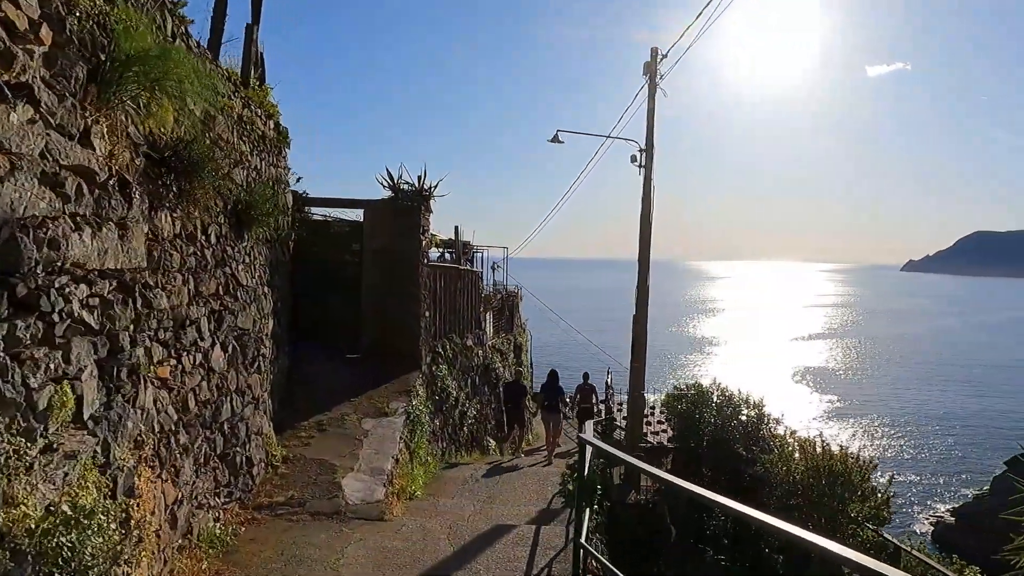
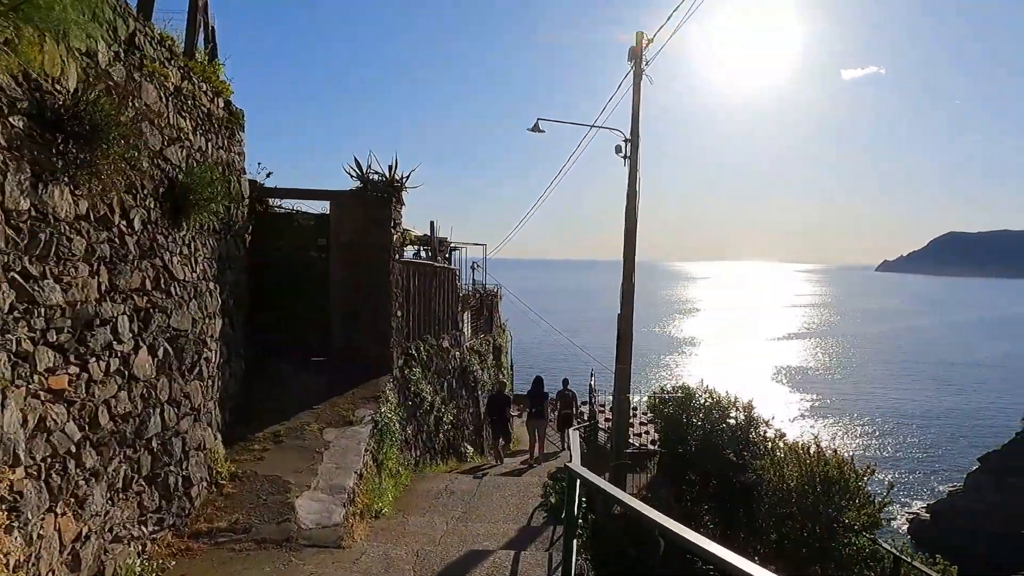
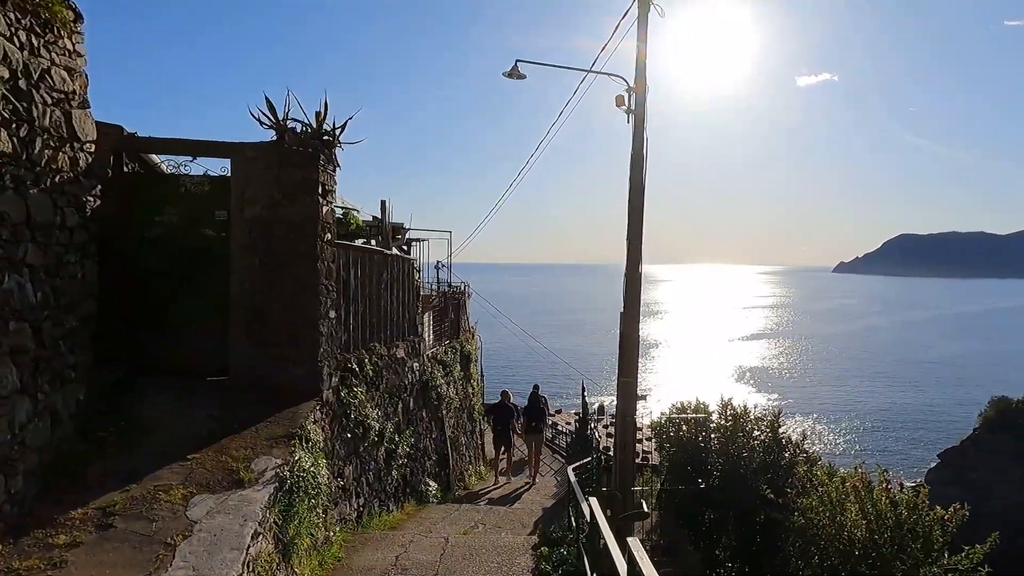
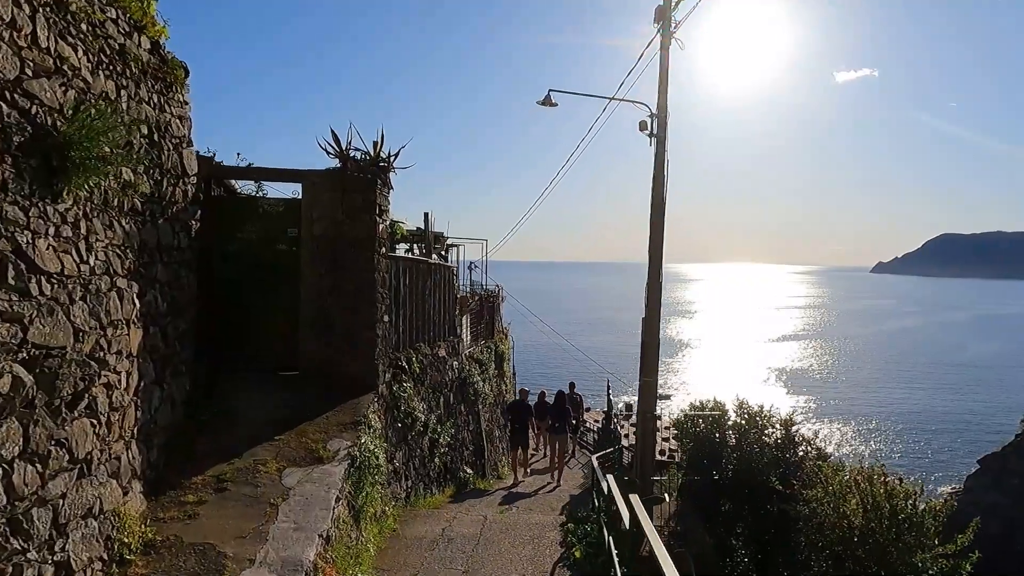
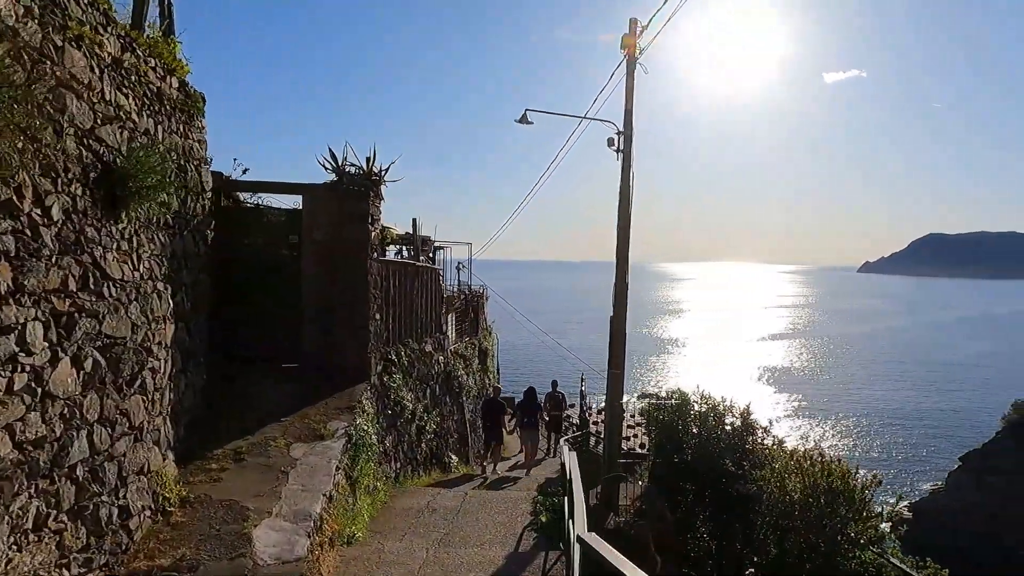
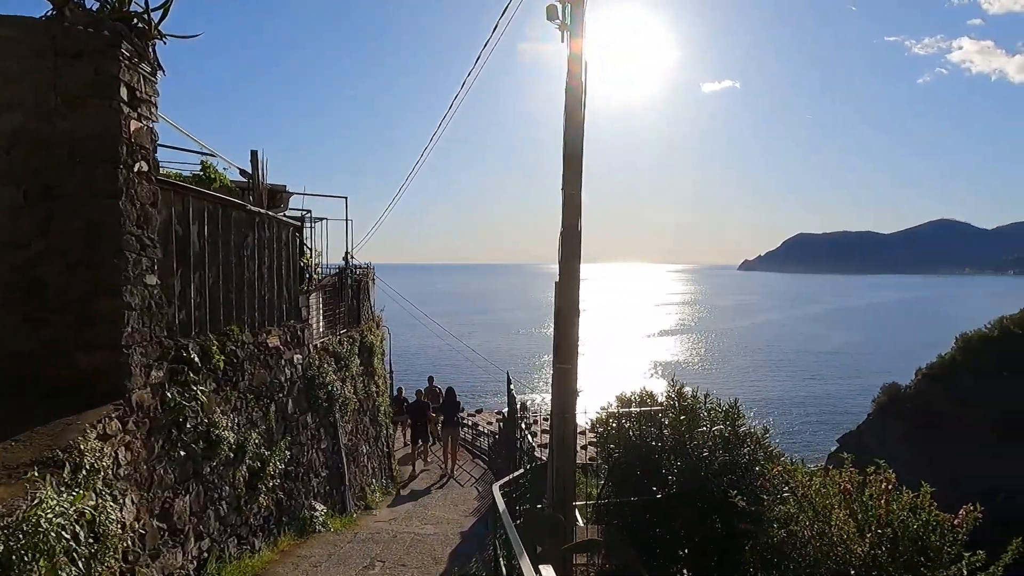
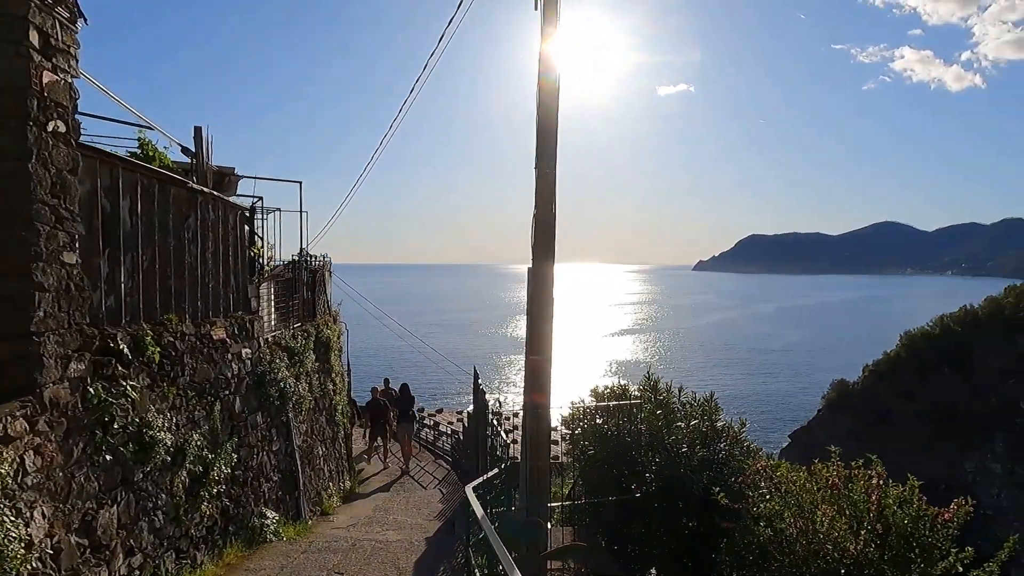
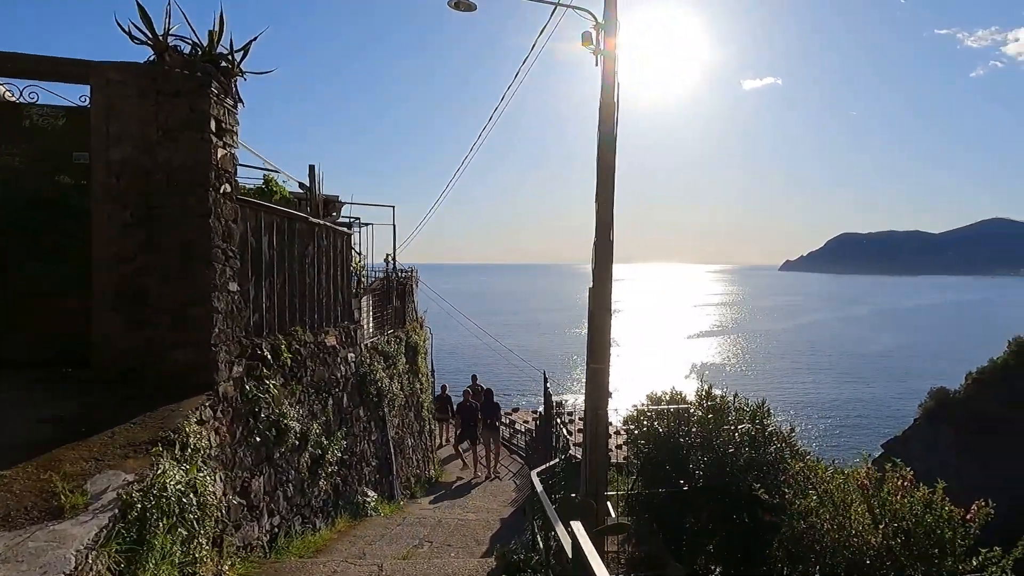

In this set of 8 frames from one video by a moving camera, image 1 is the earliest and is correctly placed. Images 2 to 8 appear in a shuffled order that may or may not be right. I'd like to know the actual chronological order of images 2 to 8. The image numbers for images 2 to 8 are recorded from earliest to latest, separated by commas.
2, 5, 4, 3, 8, 6, 7
